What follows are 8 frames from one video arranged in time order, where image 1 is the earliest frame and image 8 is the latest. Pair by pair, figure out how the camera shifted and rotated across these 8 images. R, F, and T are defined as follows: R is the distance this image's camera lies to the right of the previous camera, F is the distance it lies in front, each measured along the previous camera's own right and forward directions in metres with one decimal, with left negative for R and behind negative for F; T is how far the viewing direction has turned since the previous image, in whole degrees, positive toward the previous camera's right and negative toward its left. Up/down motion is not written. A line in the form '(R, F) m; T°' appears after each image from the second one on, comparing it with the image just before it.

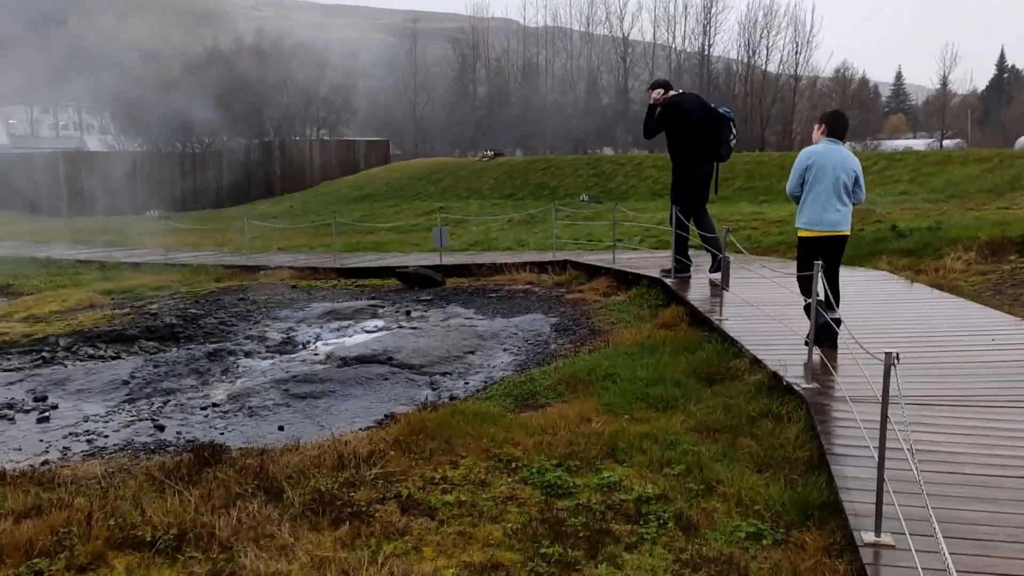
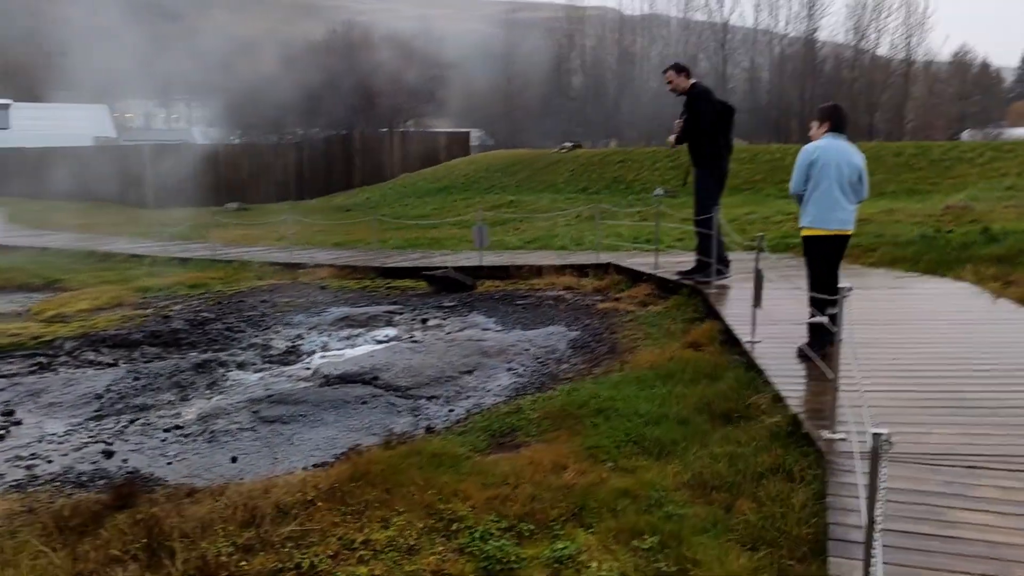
(+0.6, +0.8) m; -6°
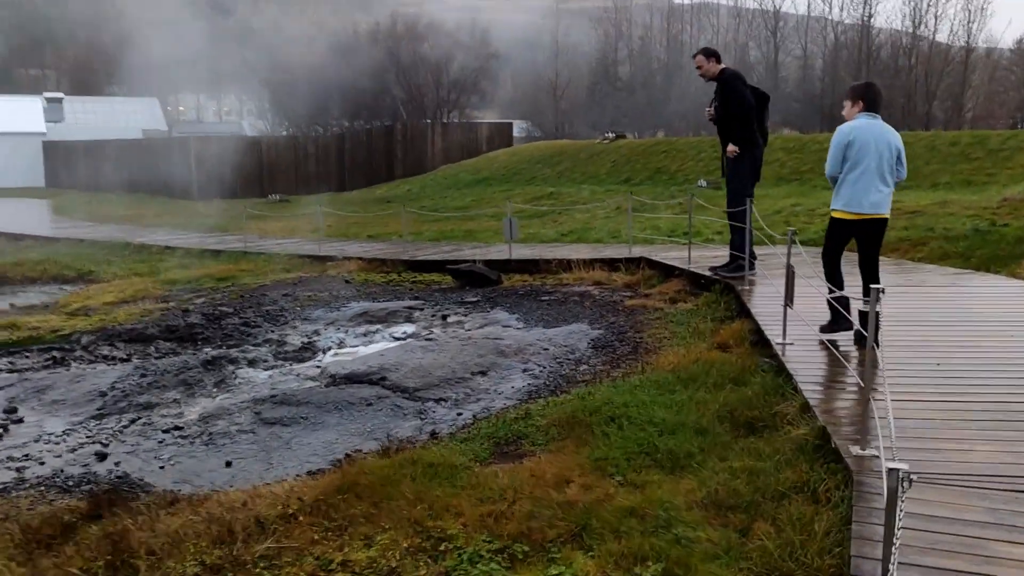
(+0.2, +0.3) m; -3°
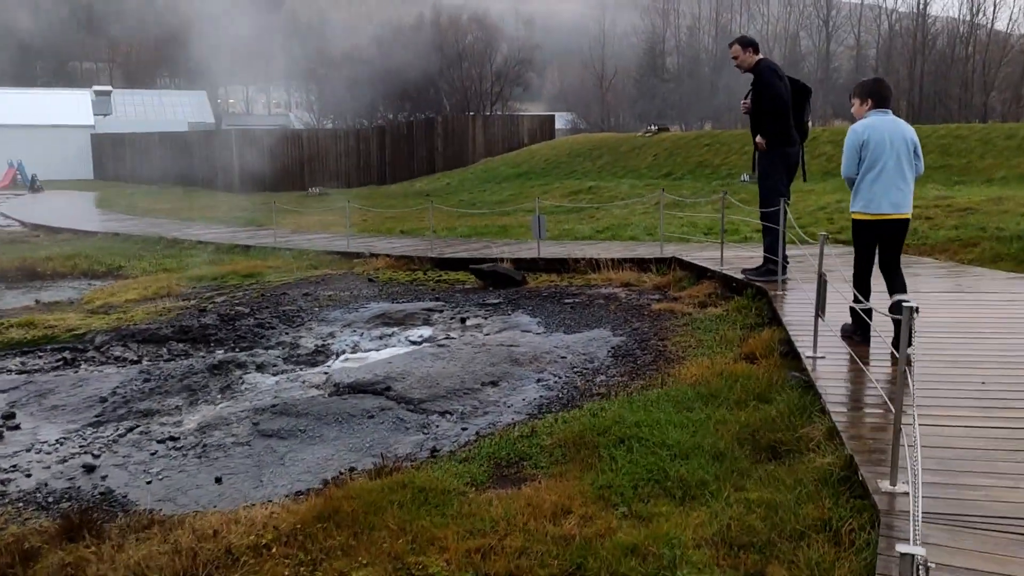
(+0.2, +0.3) m; -3°
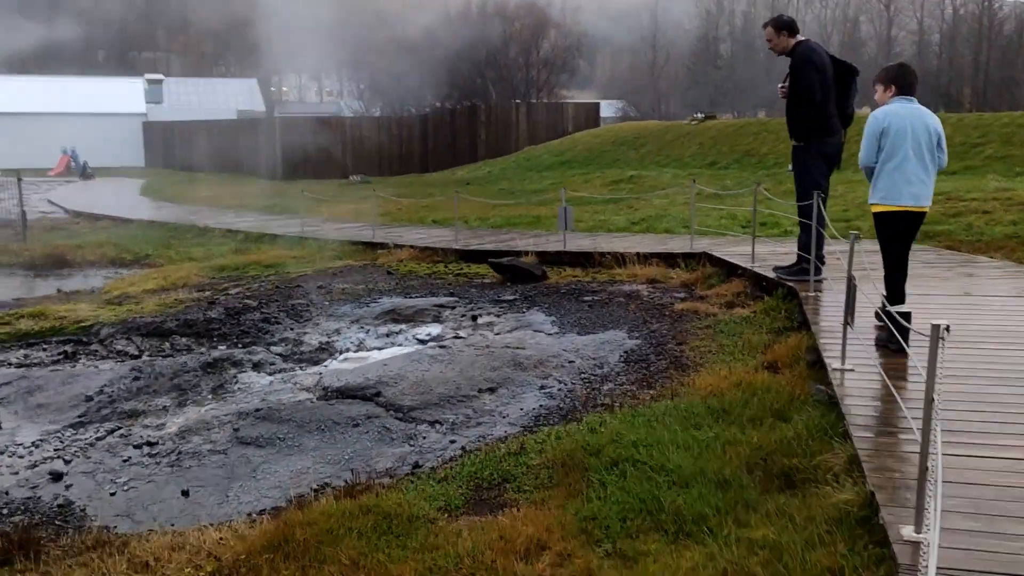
(+0.3, +0.4) m; -3°
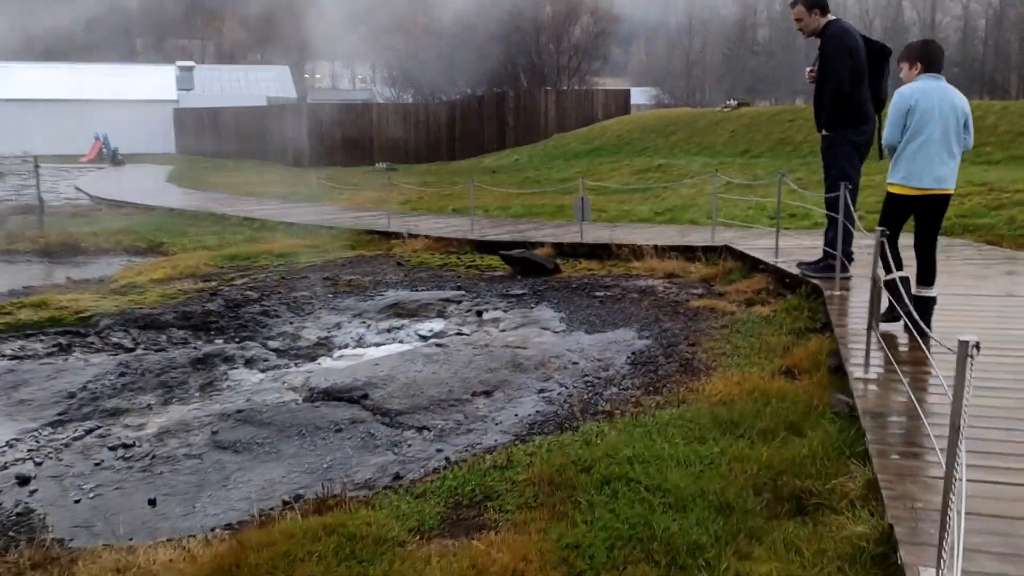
(+0.2, +0.3) m; -2°
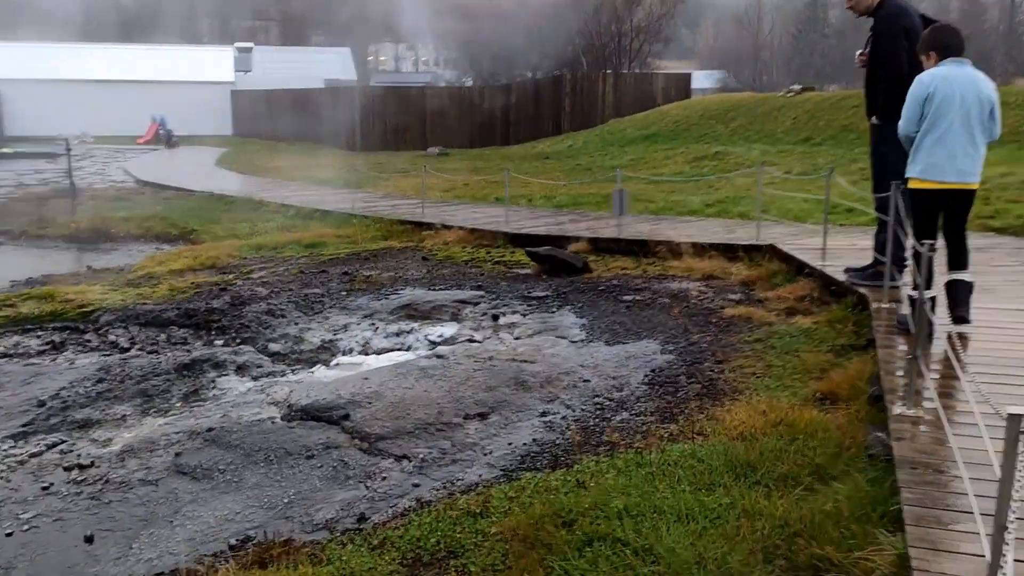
(+0.3, +0.6) m; -4°
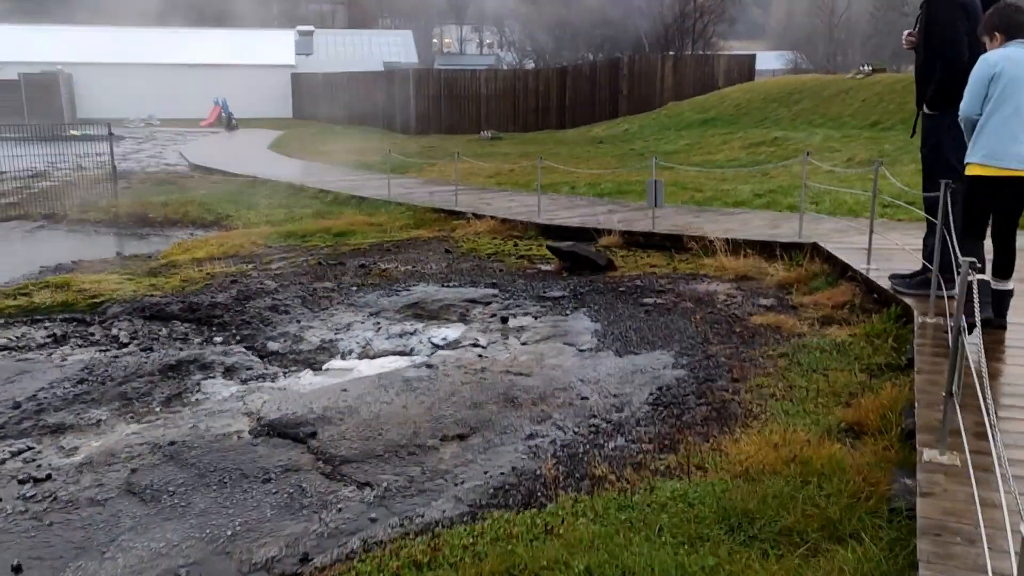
(+0.3, +0.4) m; -4°
